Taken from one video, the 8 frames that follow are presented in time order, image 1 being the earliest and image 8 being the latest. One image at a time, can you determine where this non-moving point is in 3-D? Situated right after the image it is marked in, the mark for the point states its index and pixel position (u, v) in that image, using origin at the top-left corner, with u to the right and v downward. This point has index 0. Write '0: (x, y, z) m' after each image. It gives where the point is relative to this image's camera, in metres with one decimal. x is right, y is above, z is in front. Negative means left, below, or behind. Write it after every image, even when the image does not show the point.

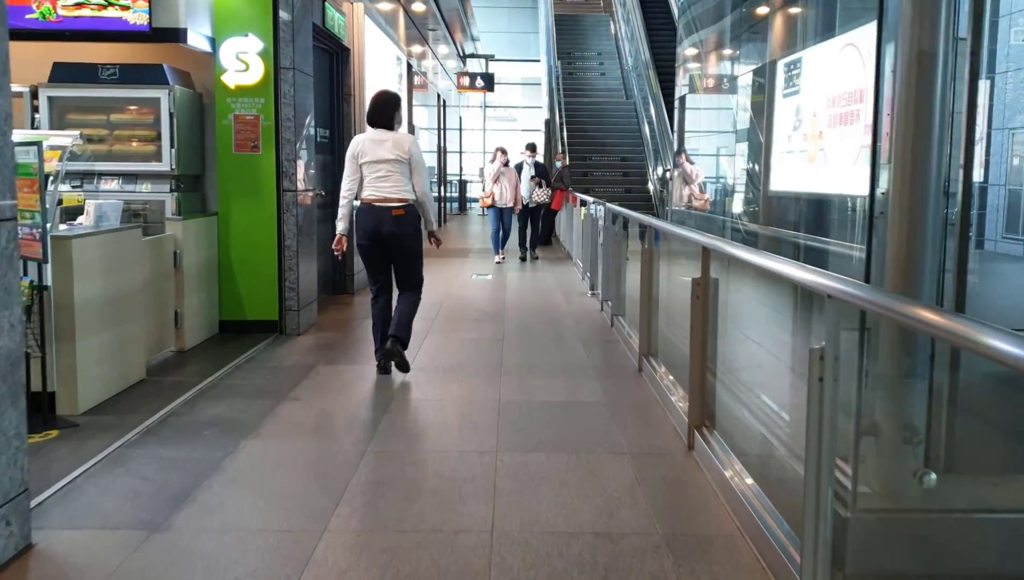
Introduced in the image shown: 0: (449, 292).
0: (-0.6, 0.0, +8.1) m
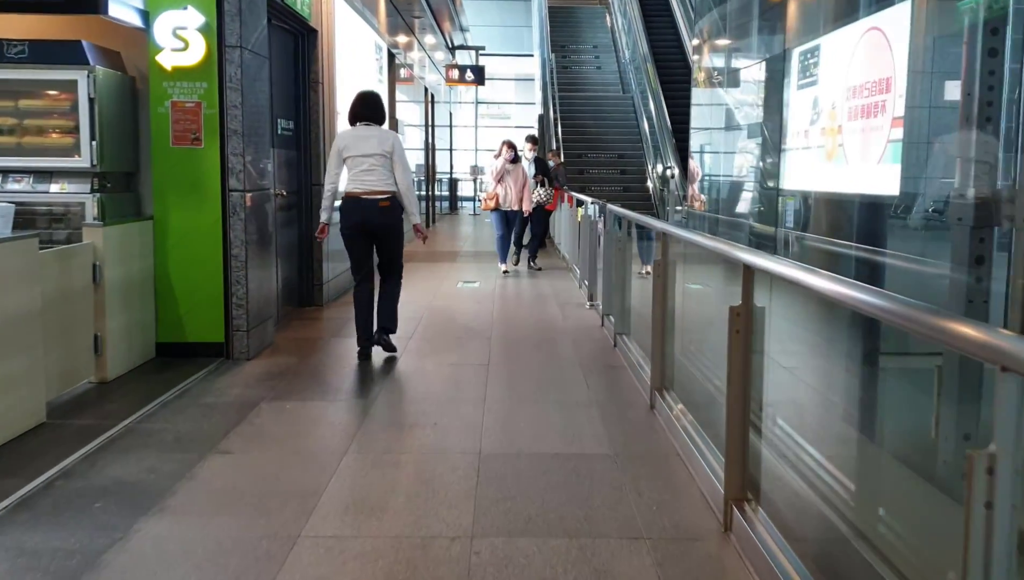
0: (-0.7, -0.1, +7.2) m
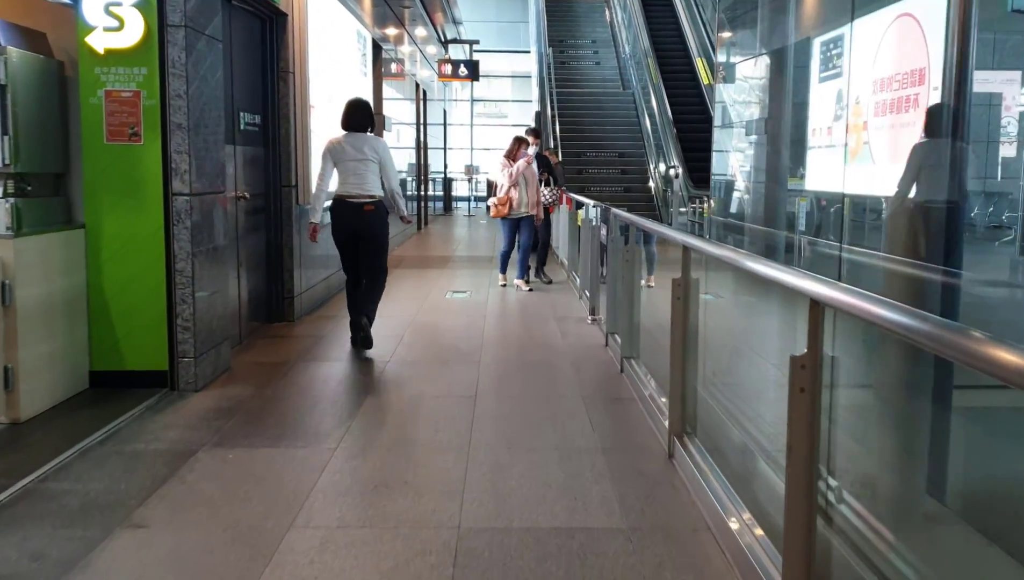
0: (-0.8, -0.2, +6.5) m
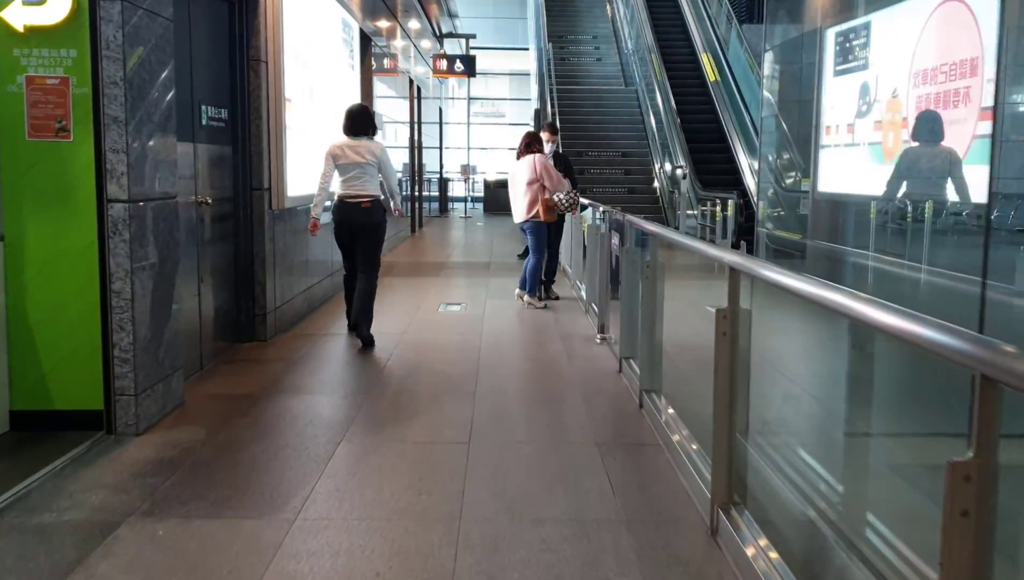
0: (-0.8, -0.3, +5.8) m
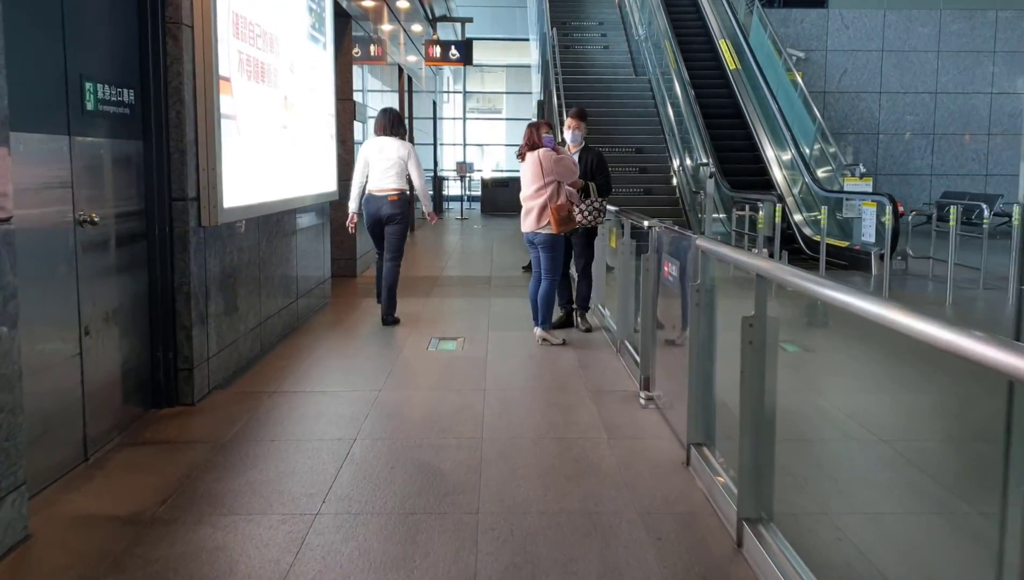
0: (-0.7, -0.6, +4.4) m
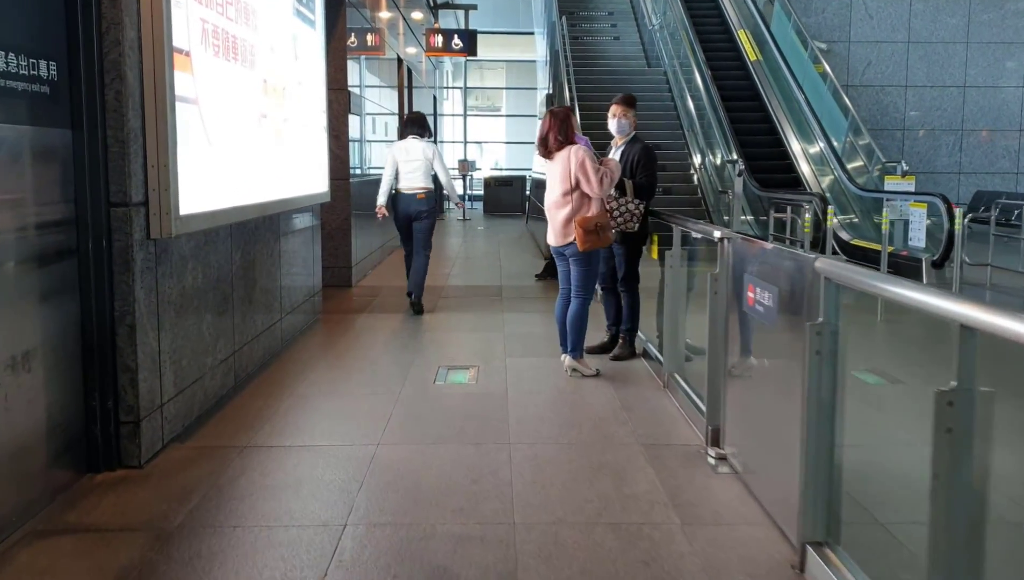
0: (-0.6, -0.7, +3.5) m
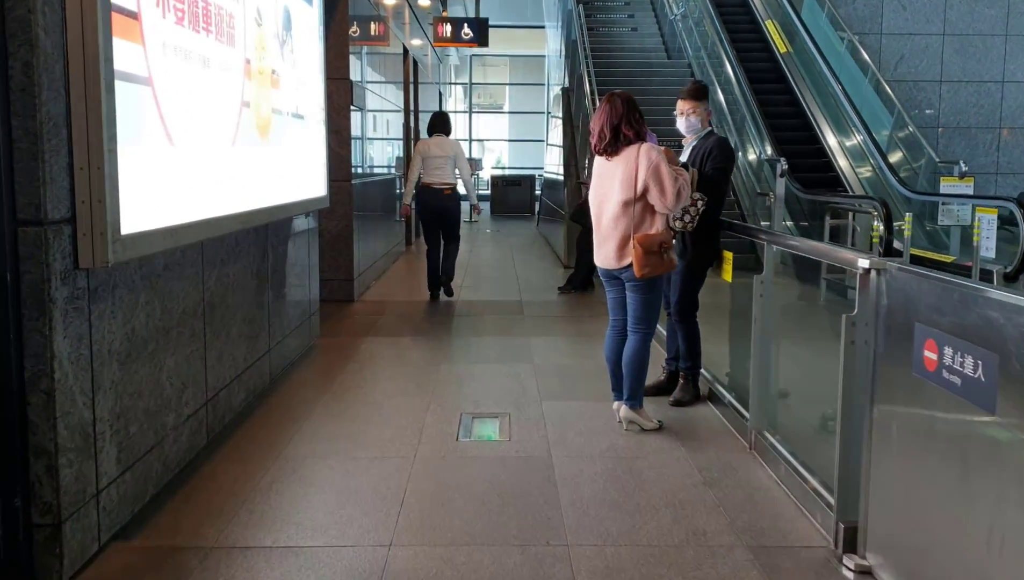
0: (-0.4, -0.8, +2.5) m
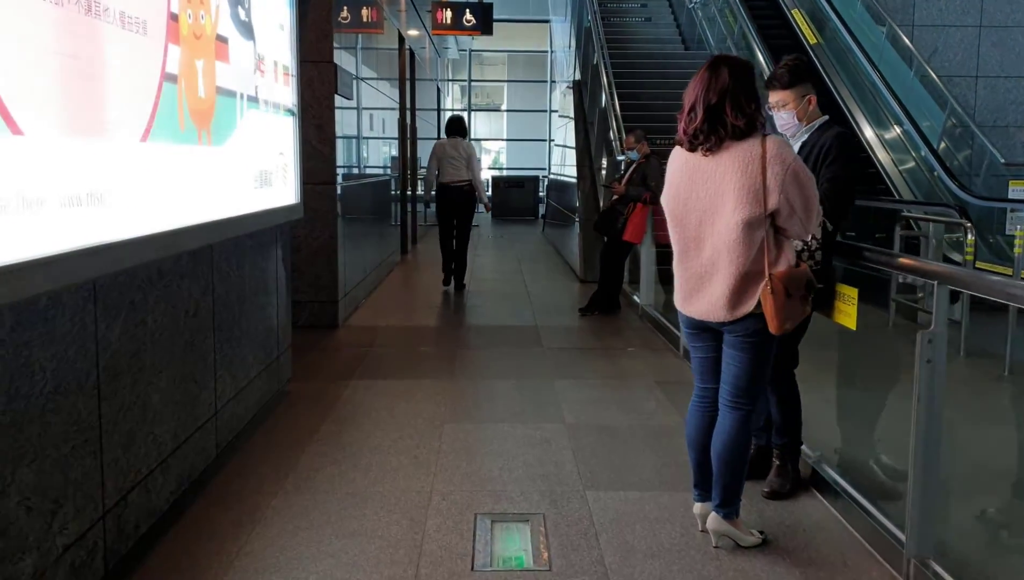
0: (-0.2, -1.0, +1.4) m
